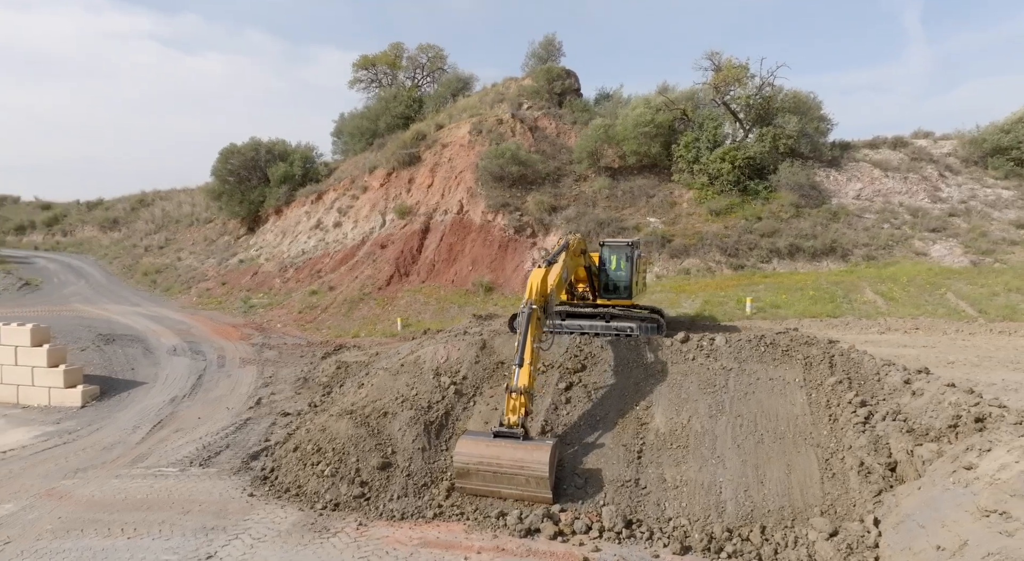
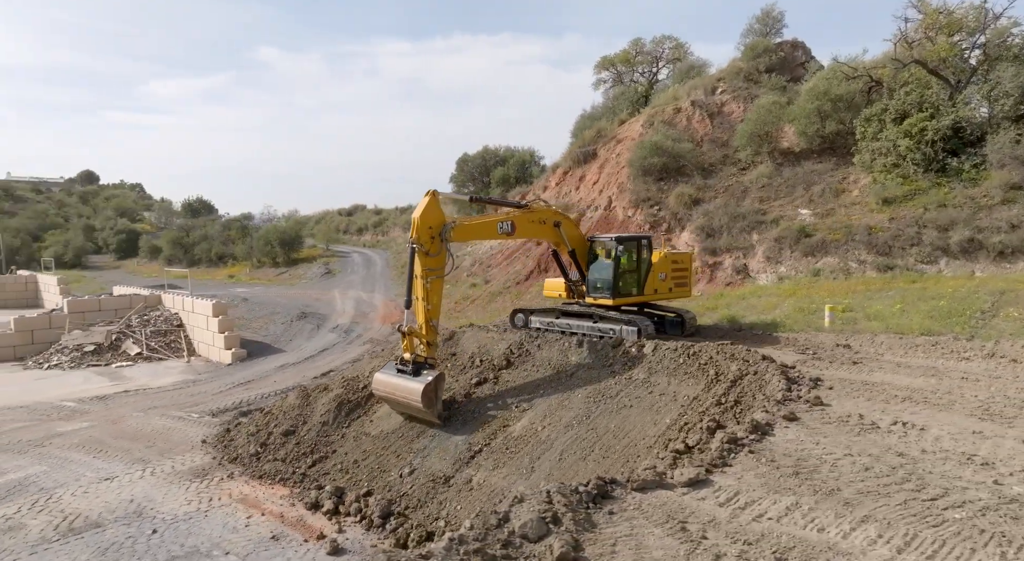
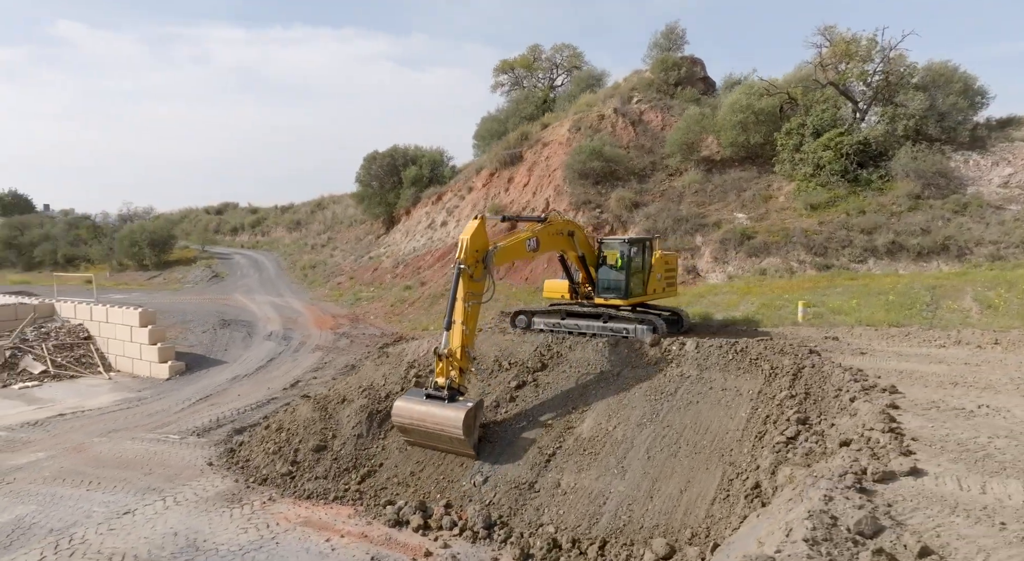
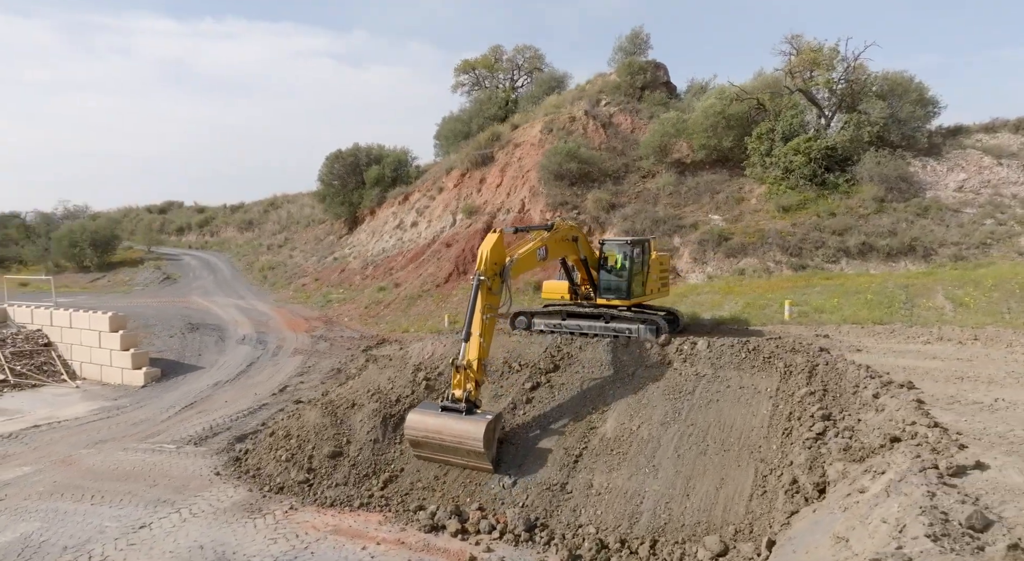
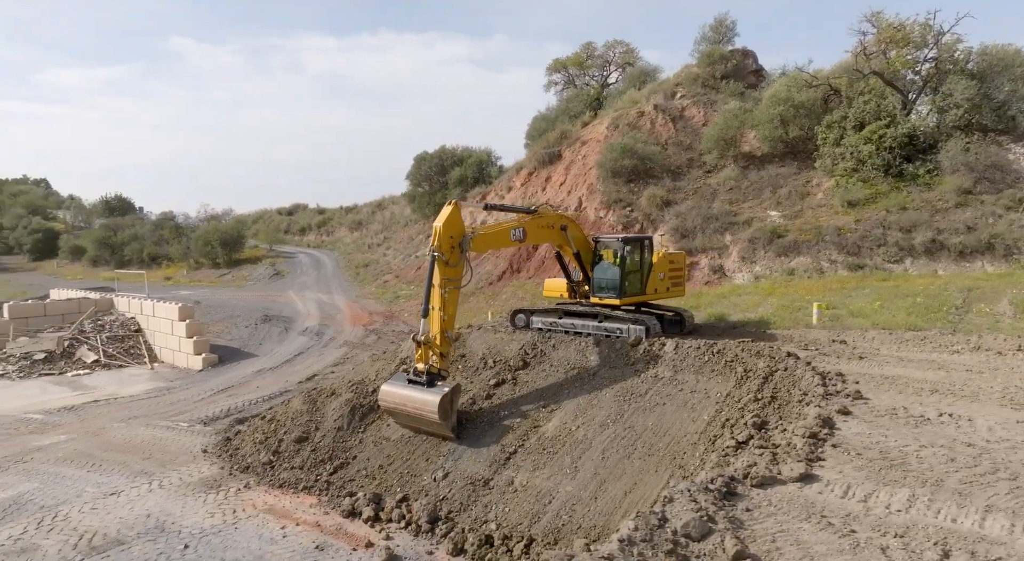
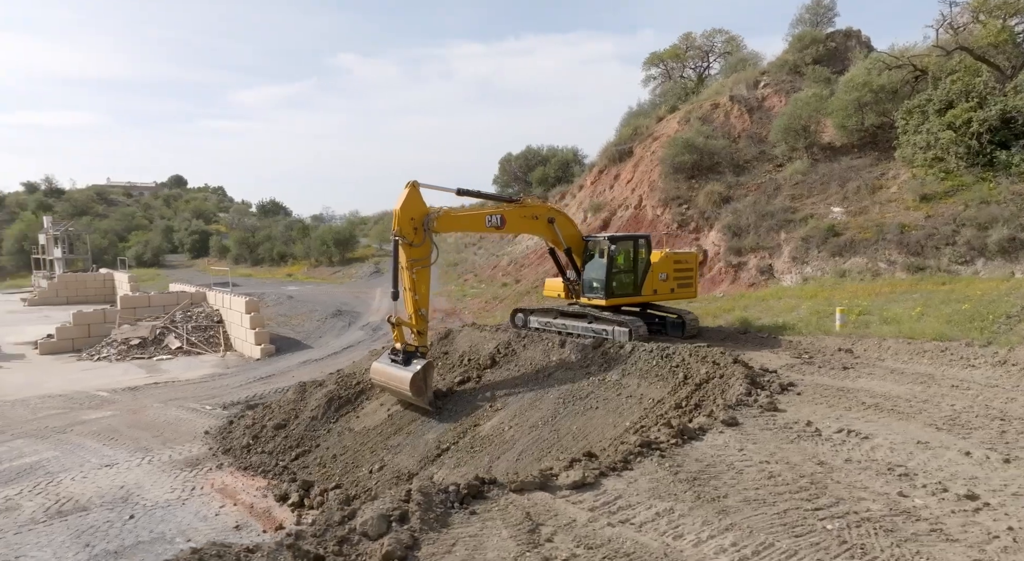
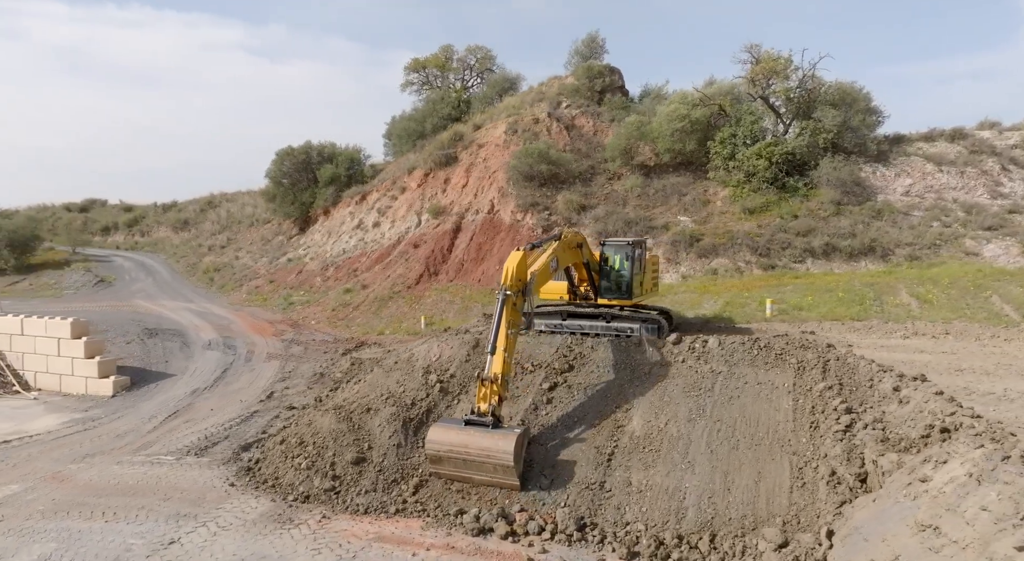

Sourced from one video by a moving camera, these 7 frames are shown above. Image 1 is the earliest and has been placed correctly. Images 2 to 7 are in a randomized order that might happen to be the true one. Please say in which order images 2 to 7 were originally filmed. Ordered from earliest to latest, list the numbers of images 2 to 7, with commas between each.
7, 4, 3, 5, 2, 6
